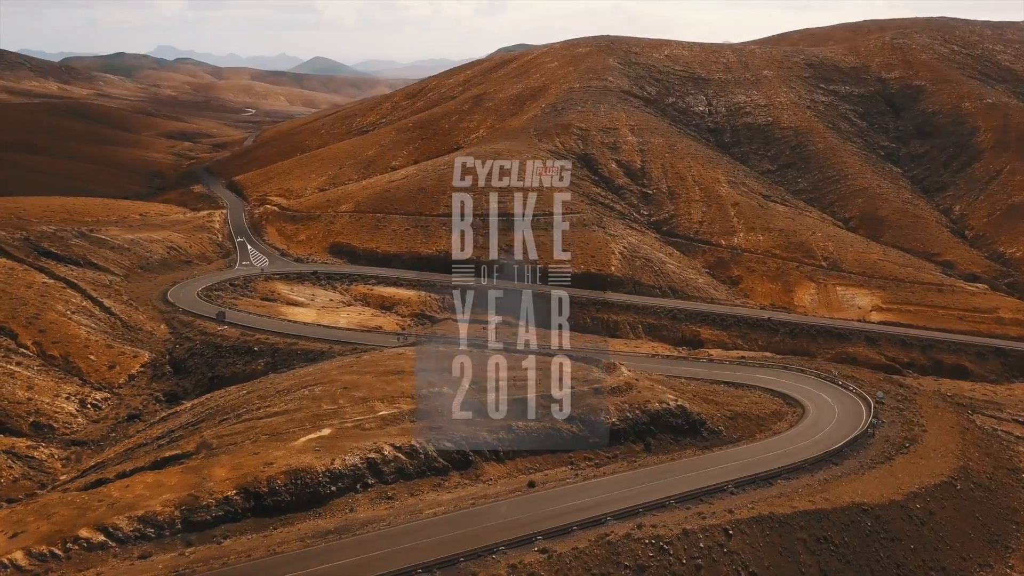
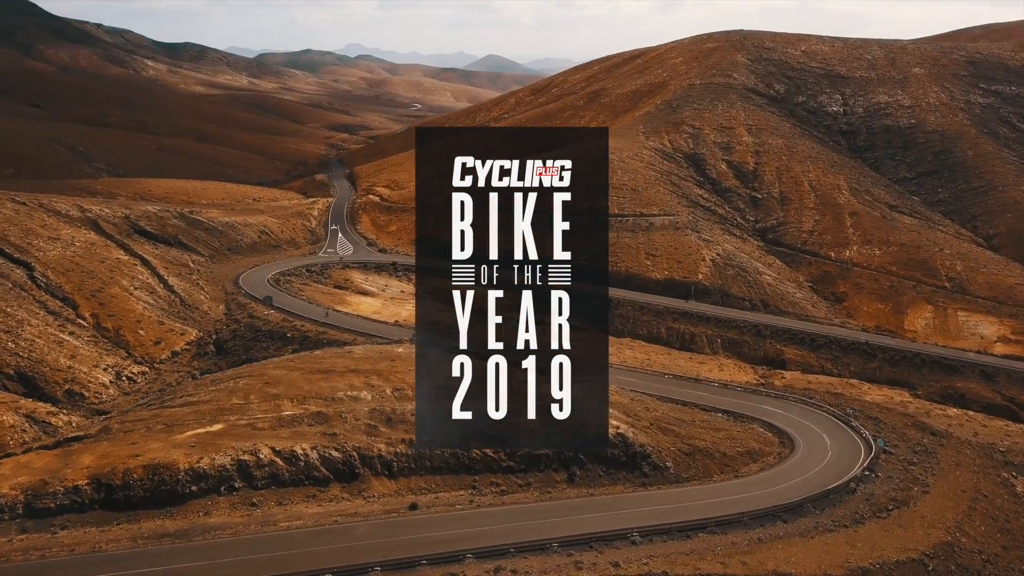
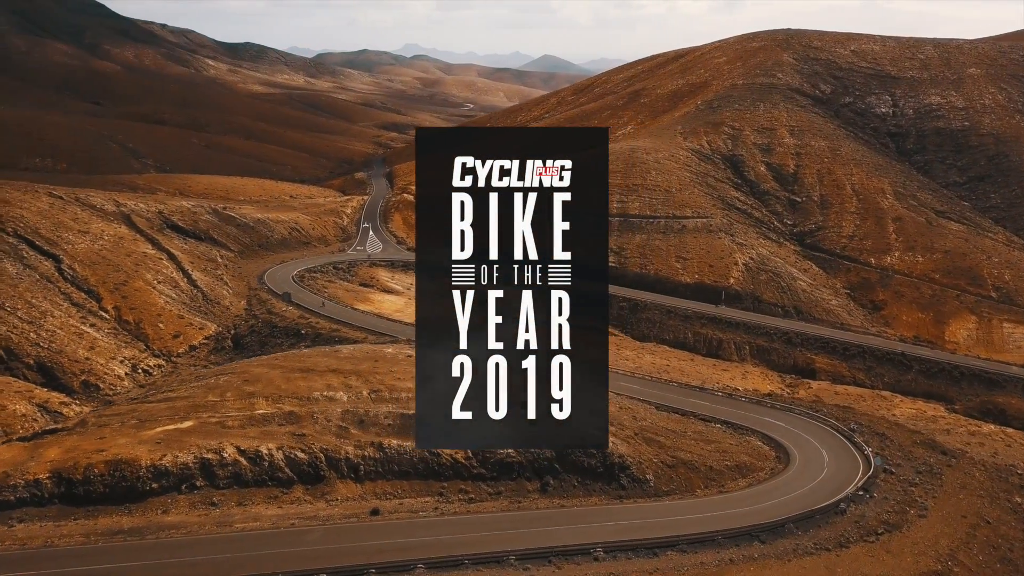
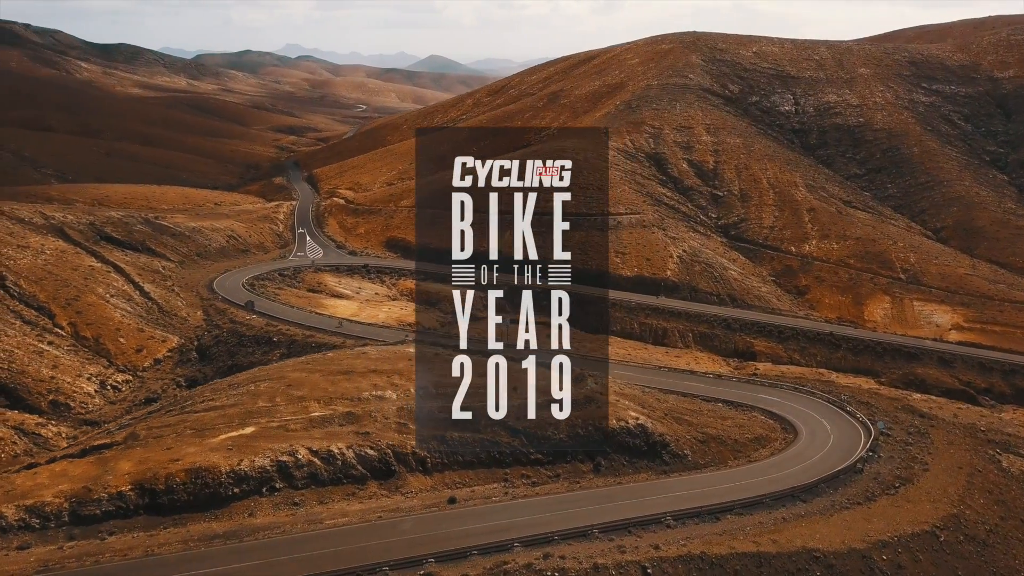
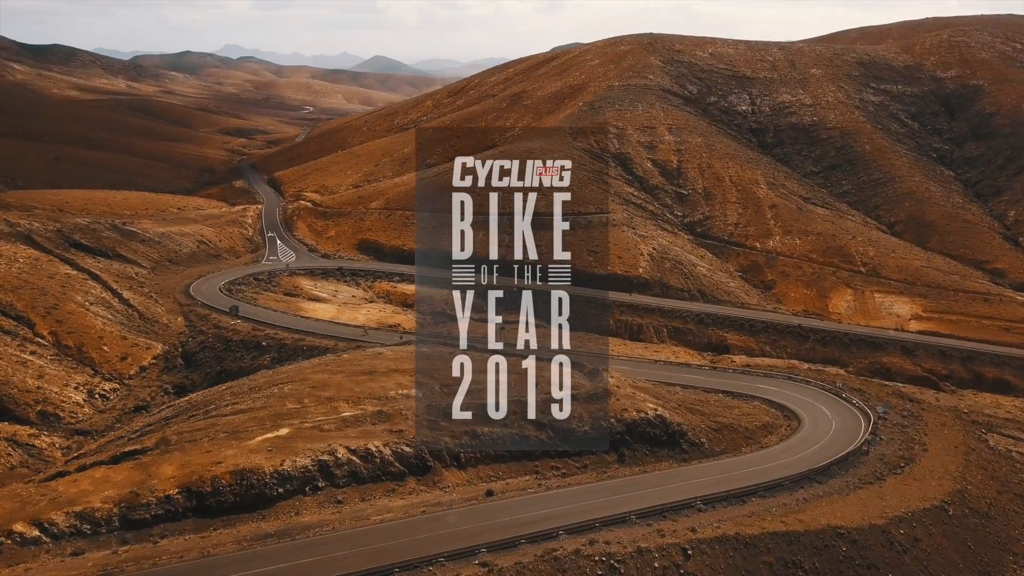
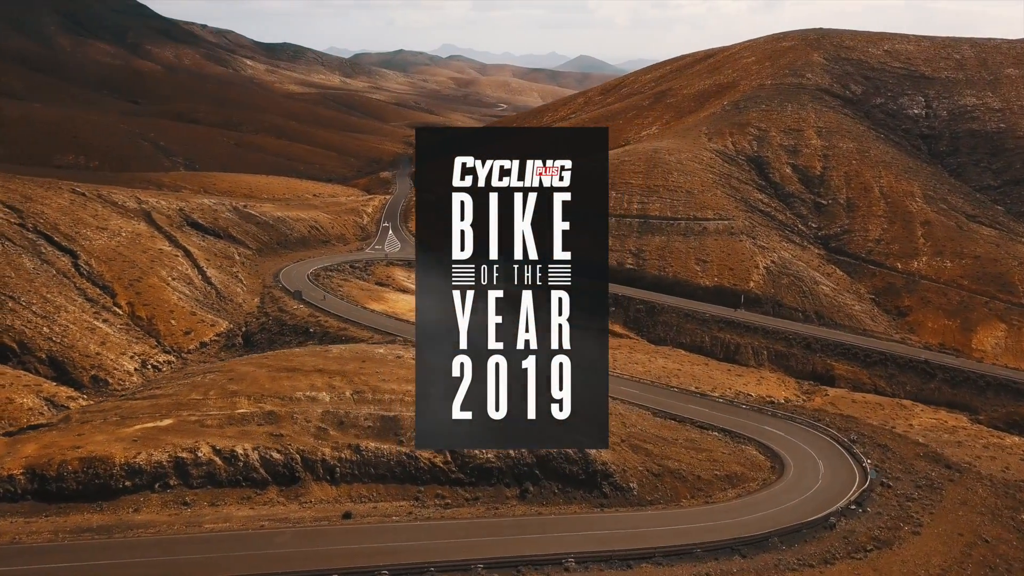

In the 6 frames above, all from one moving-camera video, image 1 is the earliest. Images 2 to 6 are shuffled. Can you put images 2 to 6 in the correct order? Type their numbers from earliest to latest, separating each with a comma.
5, 4, 2, 3, 6
